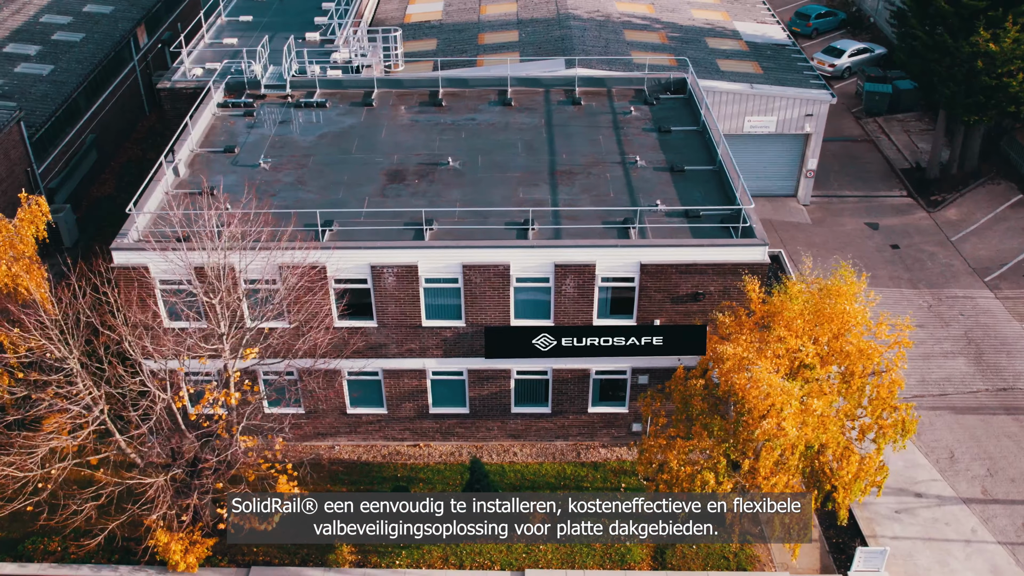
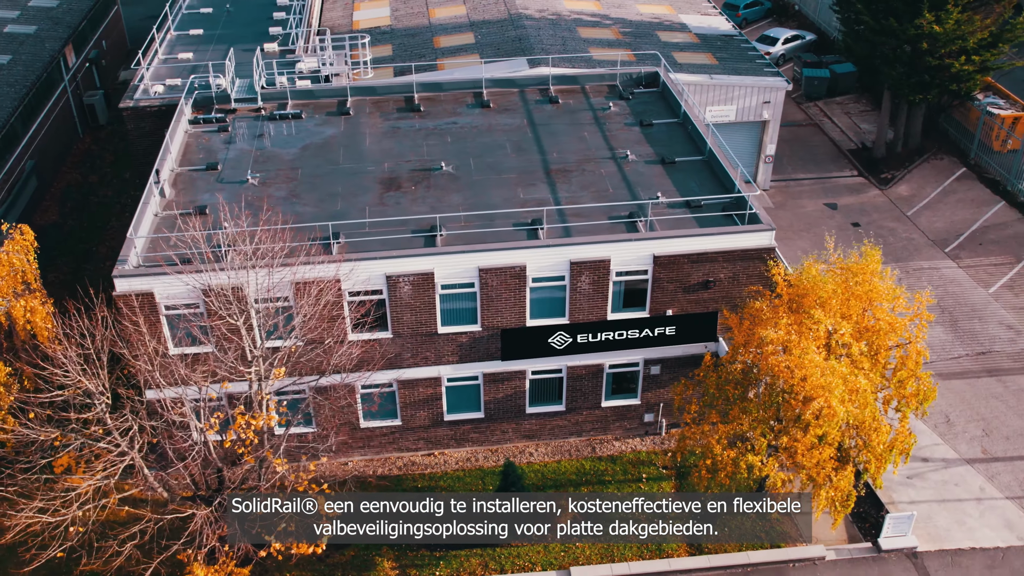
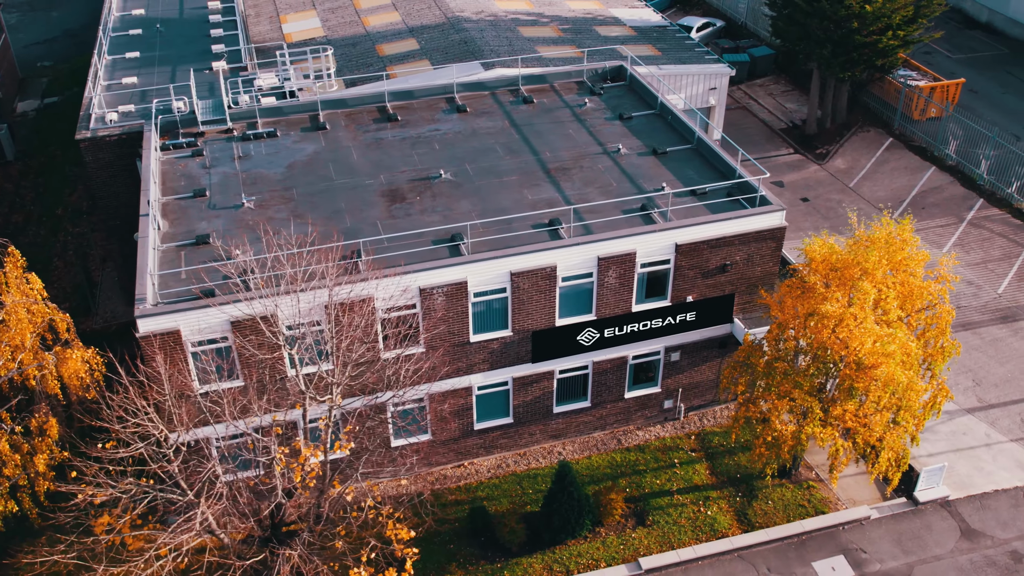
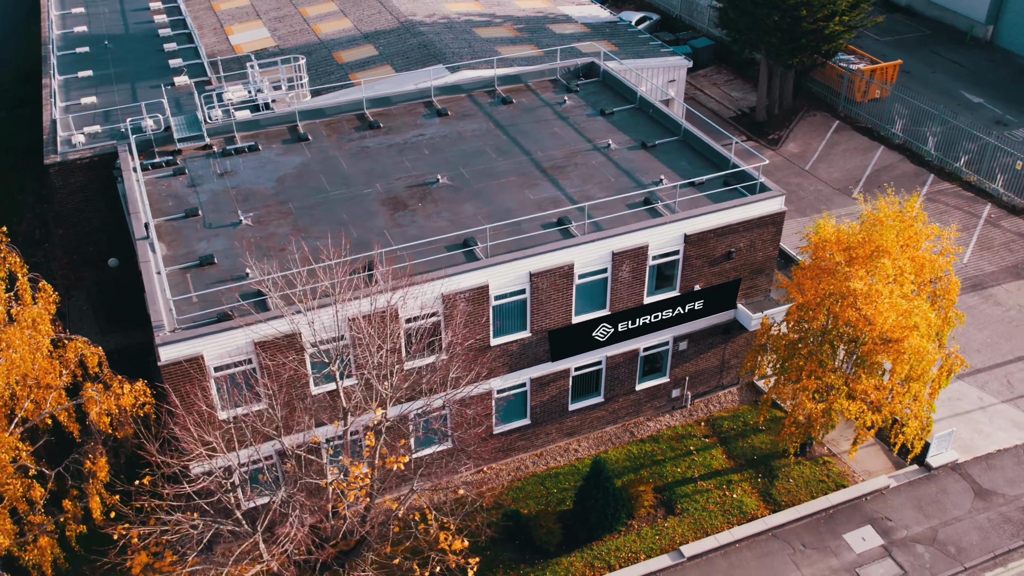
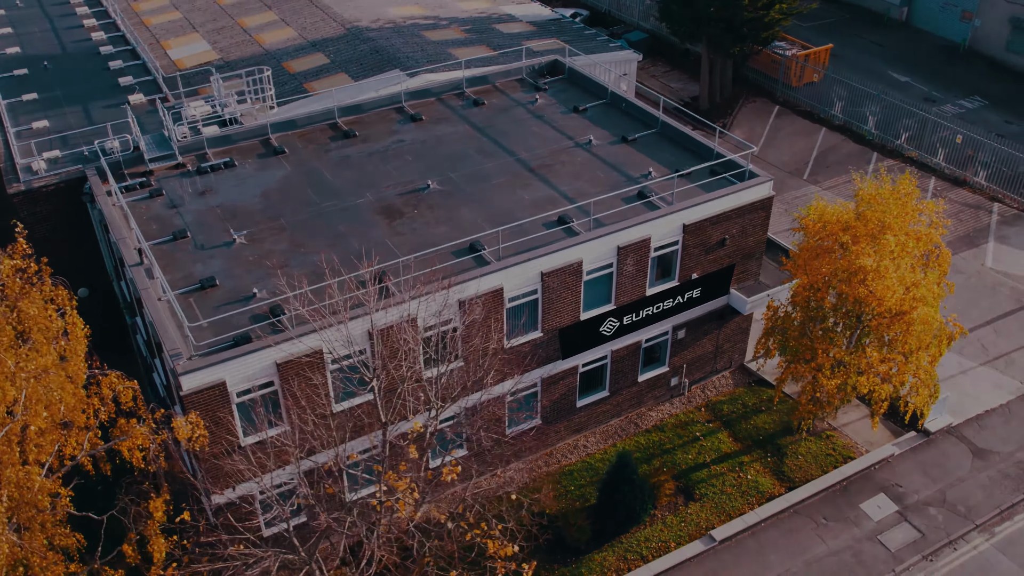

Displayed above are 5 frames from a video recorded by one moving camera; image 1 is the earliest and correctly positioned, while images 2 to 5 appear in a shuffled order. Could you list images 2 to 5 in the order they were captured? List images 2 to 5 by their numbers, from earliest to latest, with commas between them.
2, 3, 4, 5
